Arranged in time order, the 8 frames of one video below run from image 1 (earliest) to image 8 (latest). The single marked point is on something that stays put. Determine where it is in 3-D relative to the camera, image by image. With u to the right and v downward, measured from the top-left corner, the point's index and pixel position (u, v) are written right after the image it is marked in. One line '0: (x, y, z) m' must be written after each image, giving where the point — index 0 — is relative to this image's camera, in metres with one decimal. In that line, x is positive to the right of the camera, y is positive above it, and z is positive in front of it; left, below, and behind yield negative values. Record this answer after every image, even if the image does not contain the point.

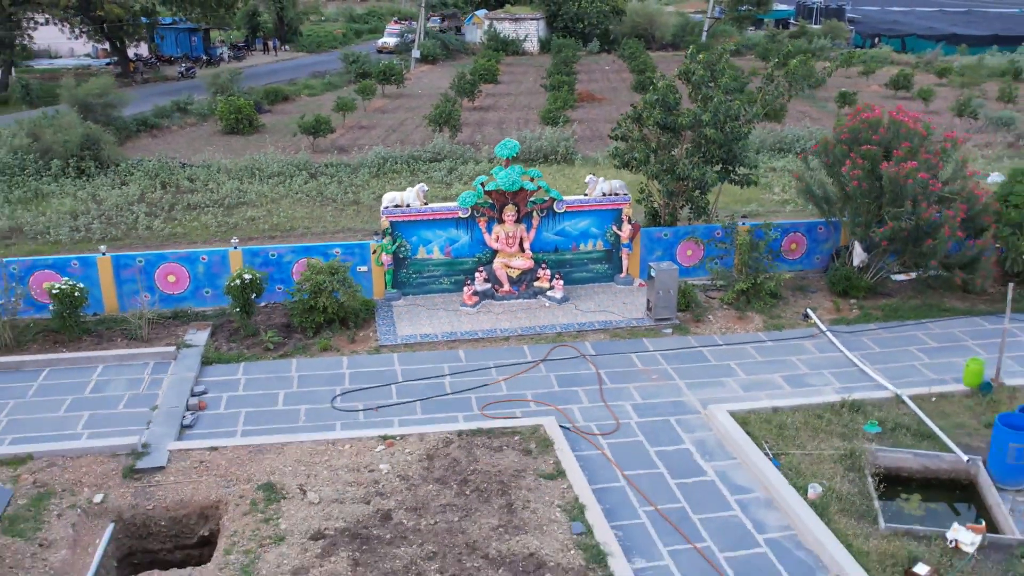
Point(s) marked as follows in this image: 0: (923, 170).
0: (+5.0, +1.4, +10.4) m
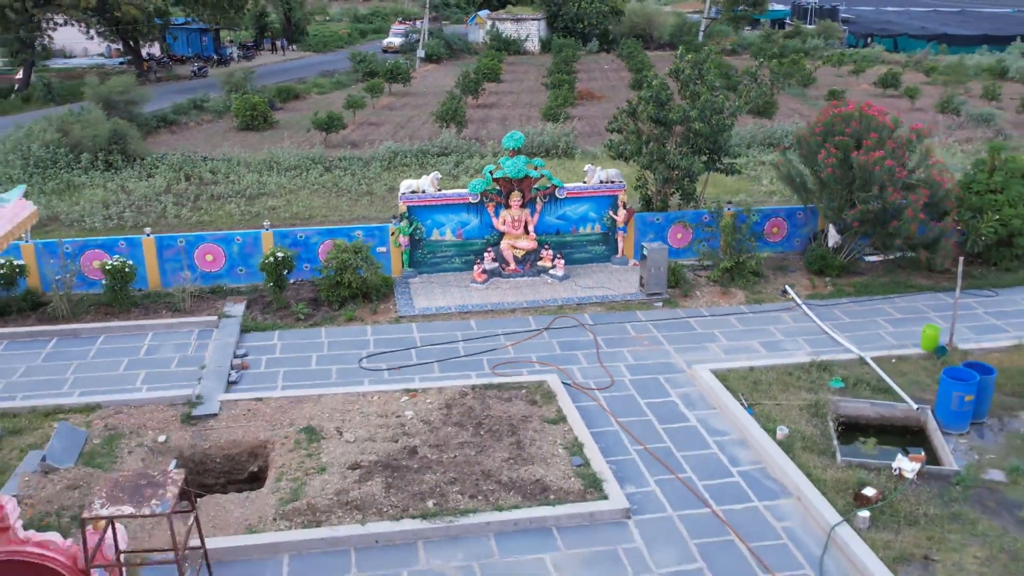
0: (+5.1, +1.7, +11.5) m
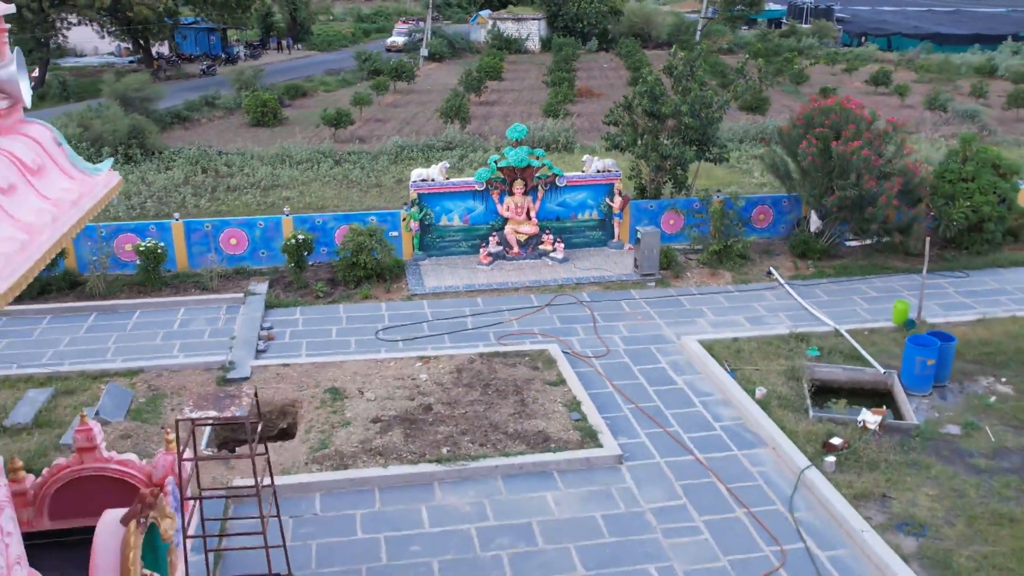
0: (+5.1, +2.0, +12.4) m
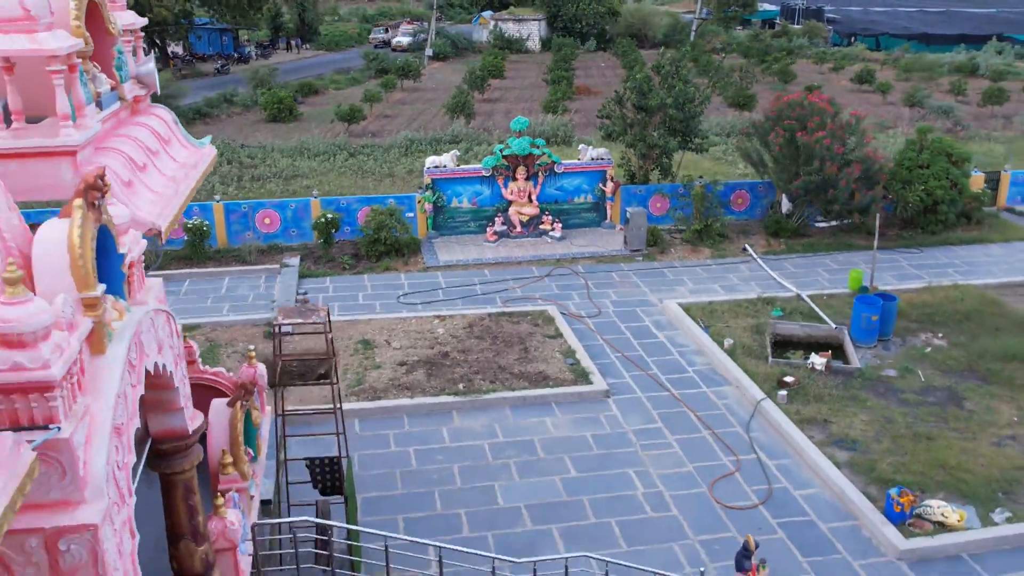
0: (+5.2, +2.5, +14.0) m
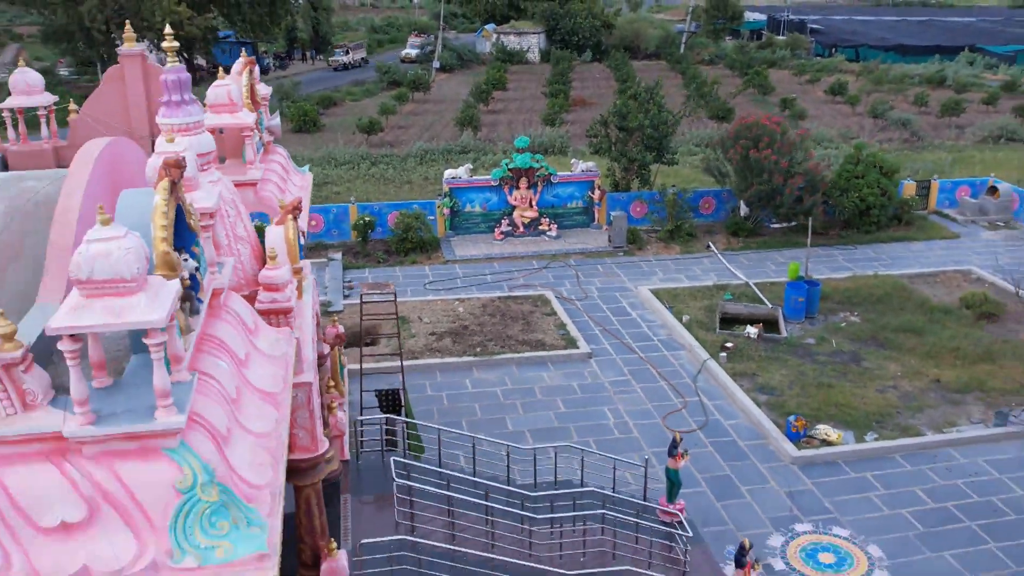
0: (+5.3, +2.7, +17.0) m
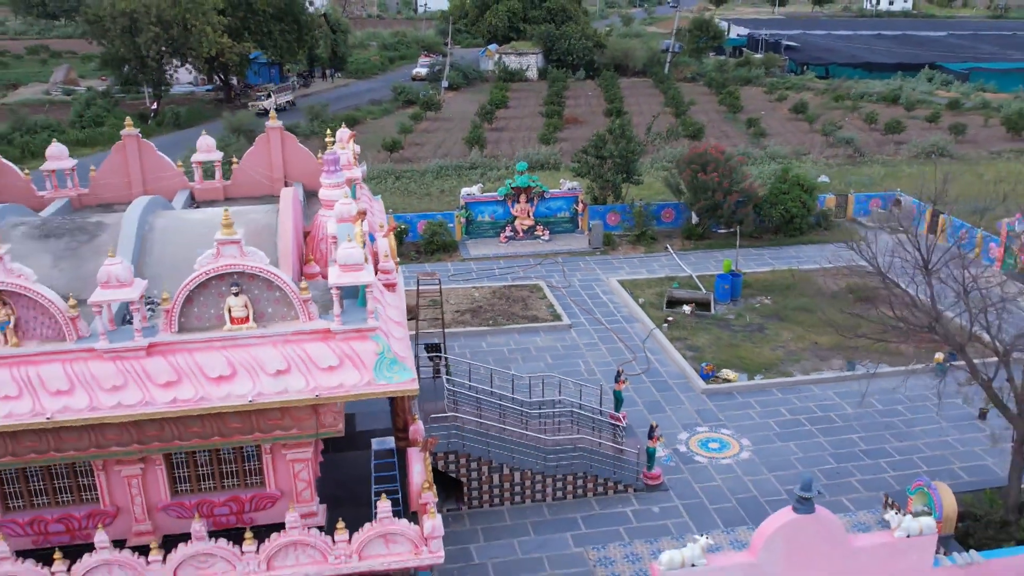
0: (+5.3, +2.9, +22.0) m
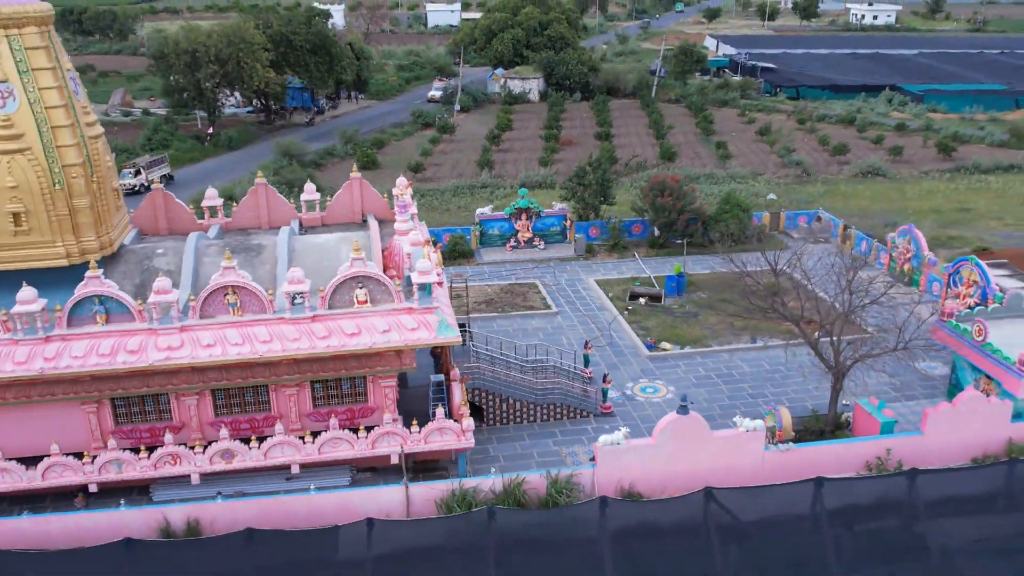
0: (+5.4, +2.9, +28.8) m
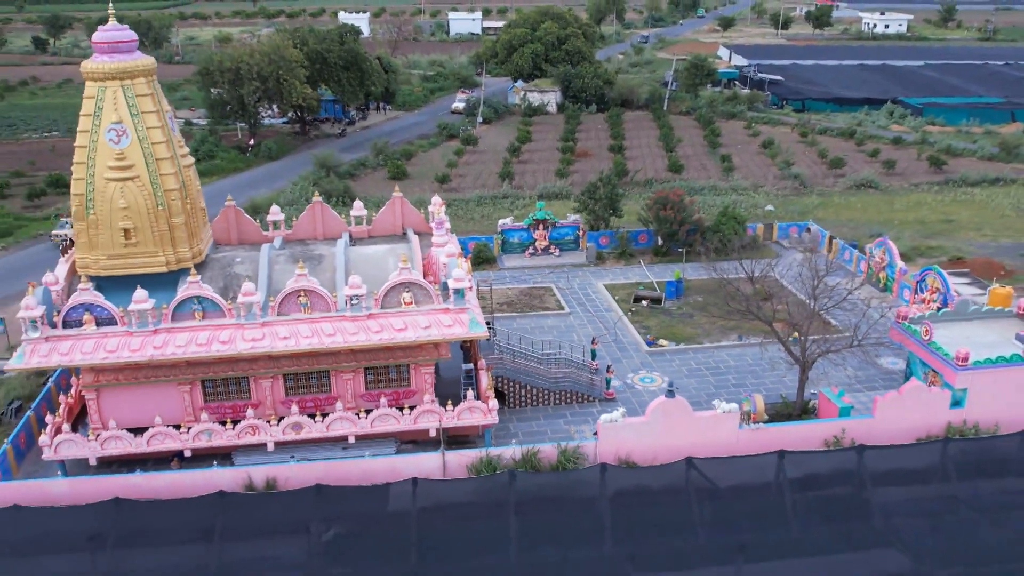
0: (+6.1, +2.8, +32.2) m
